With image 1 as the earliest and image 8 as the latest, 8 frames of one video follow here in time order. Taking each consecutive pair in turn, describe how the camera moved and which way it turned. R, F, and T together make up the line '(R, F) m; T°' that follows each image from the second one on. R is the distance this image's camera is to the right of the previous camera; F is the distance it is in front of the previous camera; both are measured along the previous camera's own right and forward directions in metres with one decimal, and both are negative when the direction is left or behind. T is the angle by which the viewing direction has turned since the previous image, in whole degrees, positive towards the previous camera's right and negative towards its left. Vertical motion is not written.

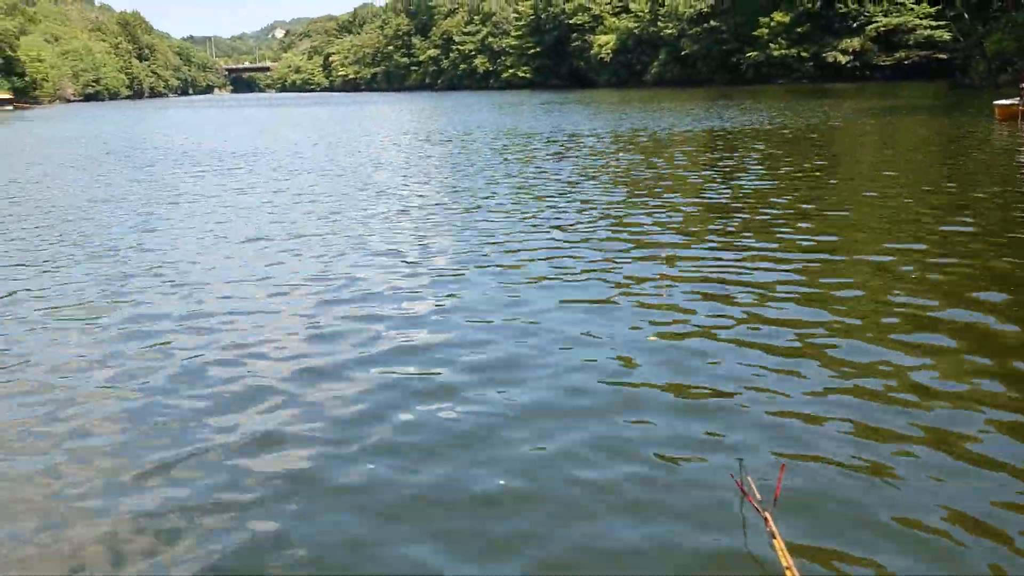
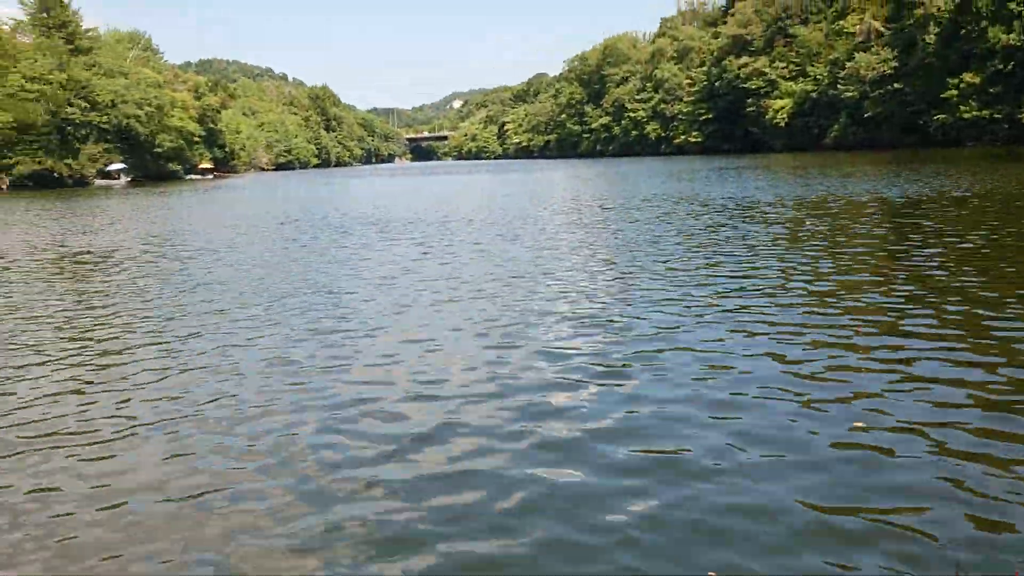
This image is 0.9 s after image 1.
(-0.7, +0.2) m; -9°
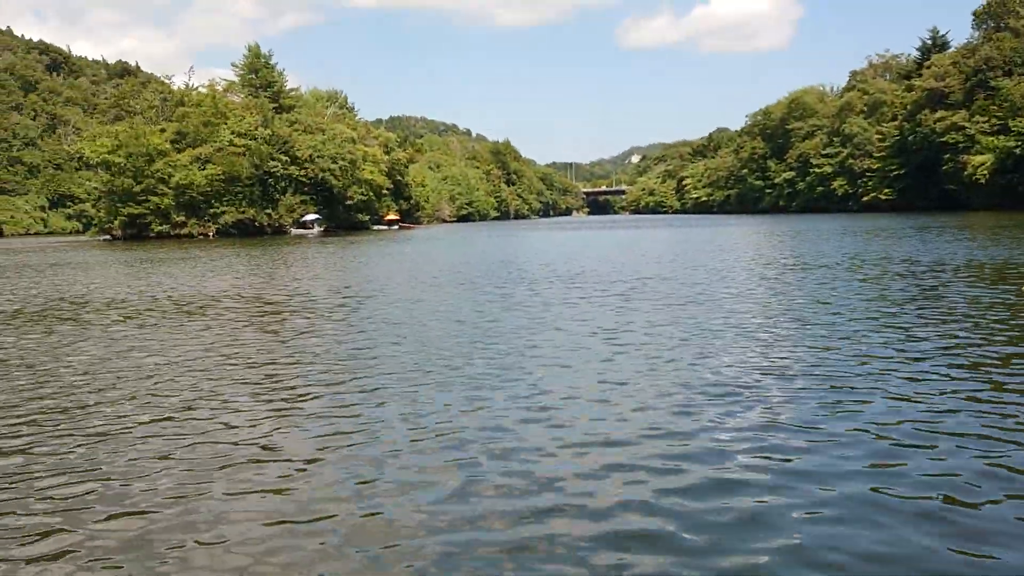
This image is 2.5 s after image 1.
(-0.1, 0.0) m; -10°
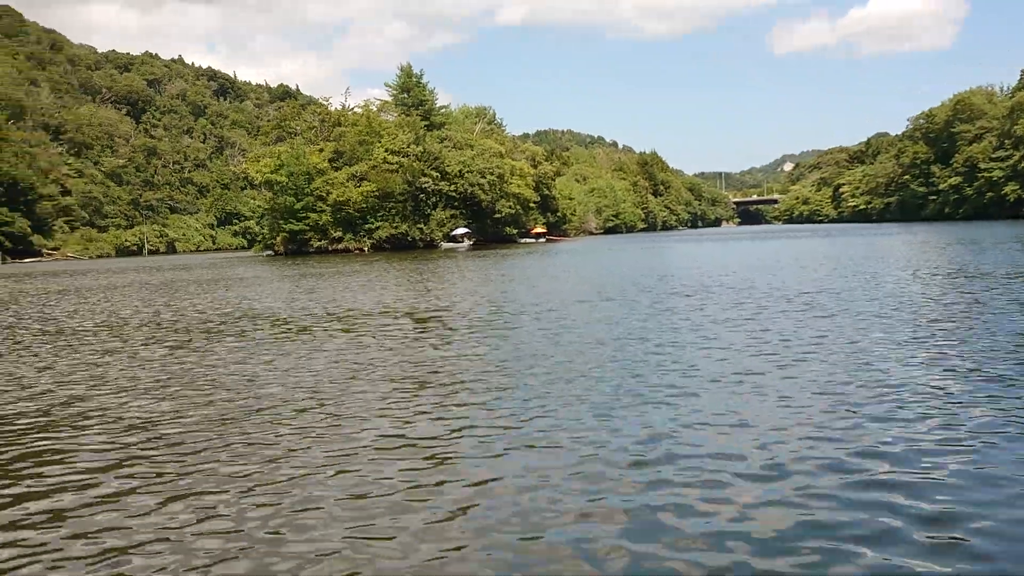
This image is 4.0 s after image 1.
(-0.3, 0.0) m; -8°
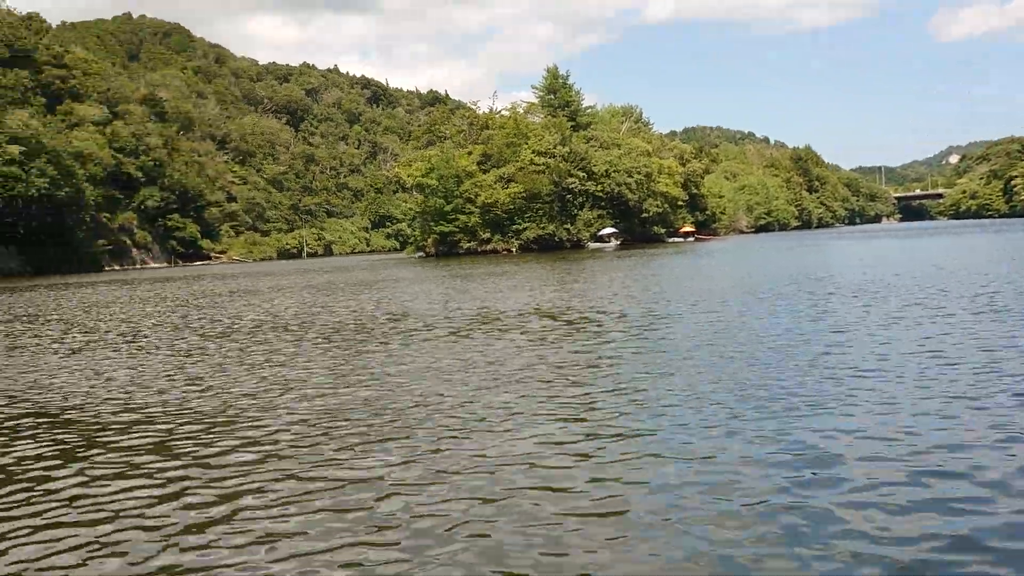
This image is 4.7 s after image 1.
(-0.1, 0.0) m; -8°
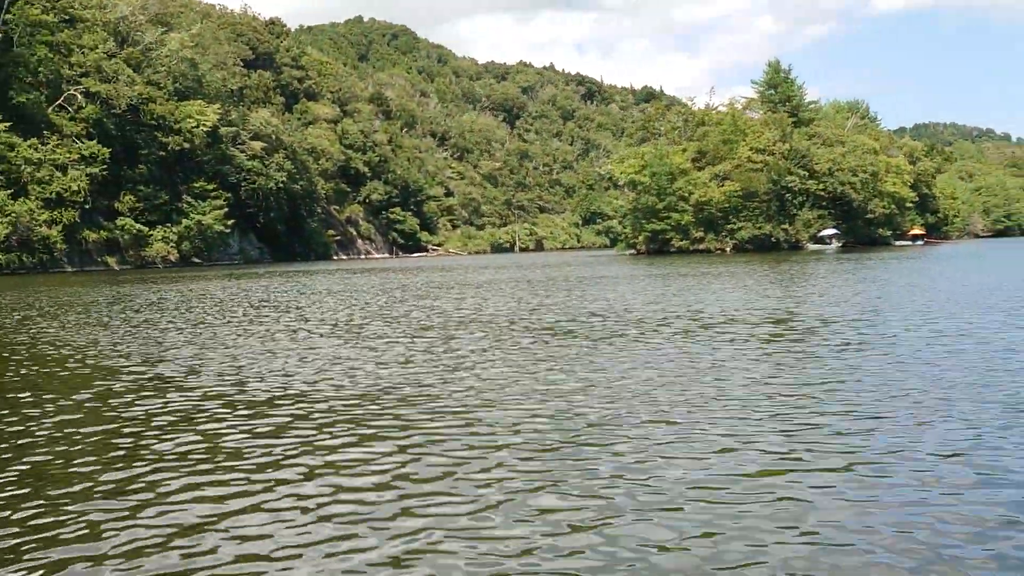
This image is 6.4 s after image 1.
(-0.4, +0.1) m; -12°
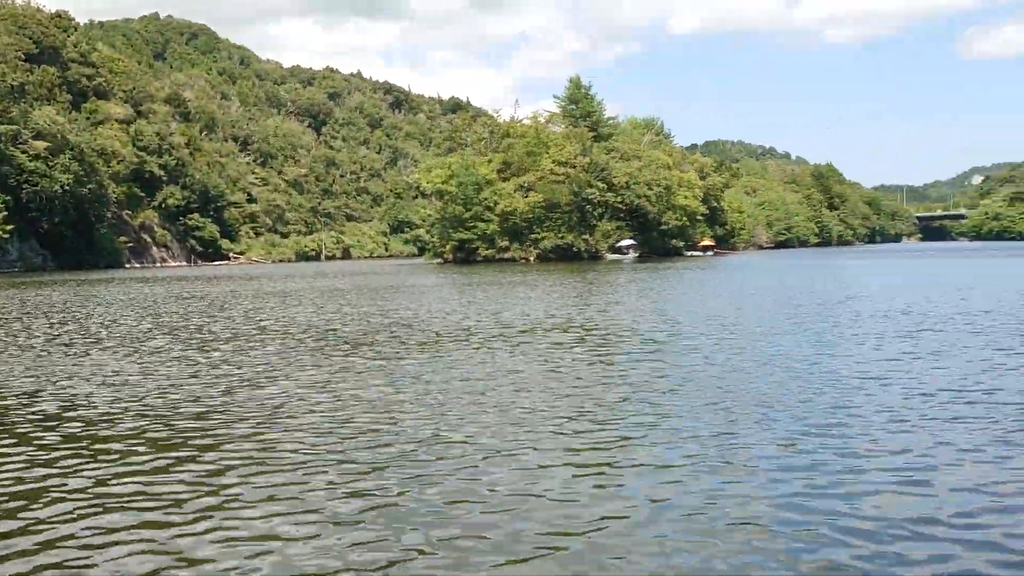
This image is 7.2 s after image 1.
(+0.3, -0.1) m; +11°
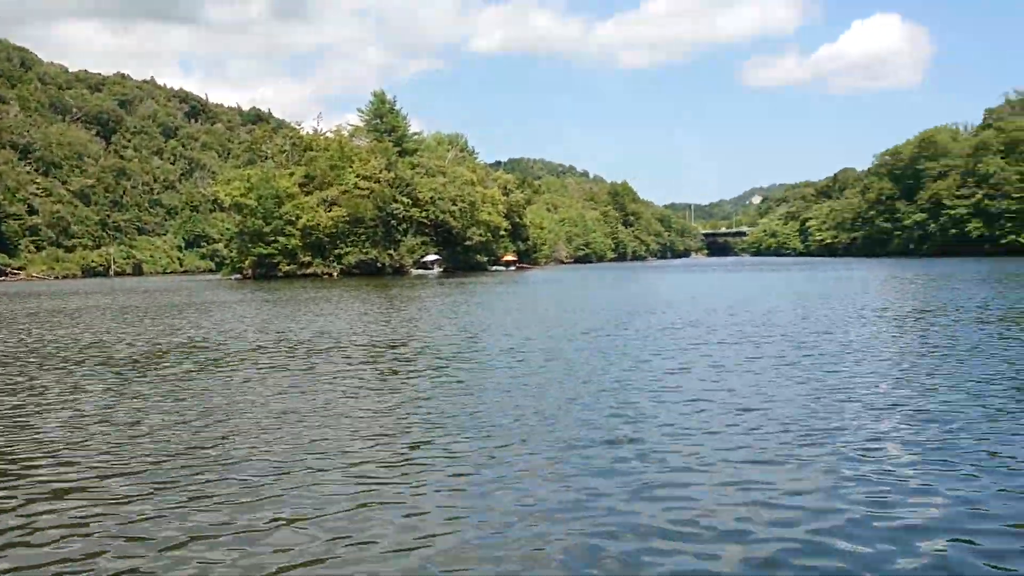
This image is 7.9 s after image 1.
(+0.3, 0.0) m; +11°
